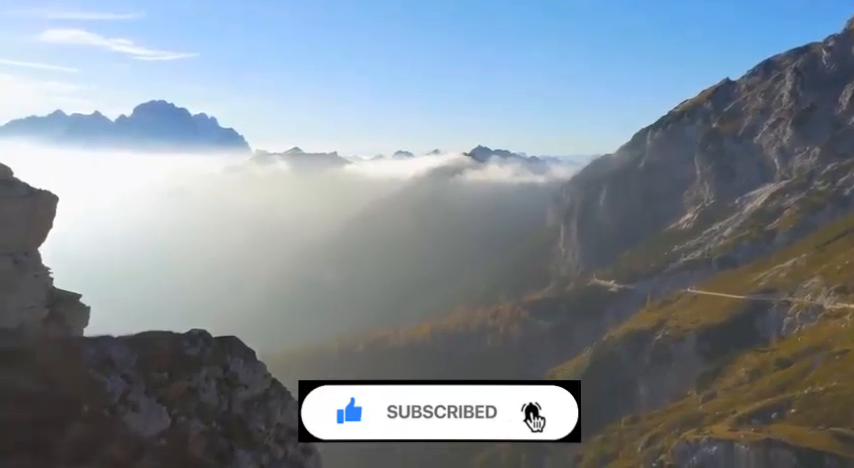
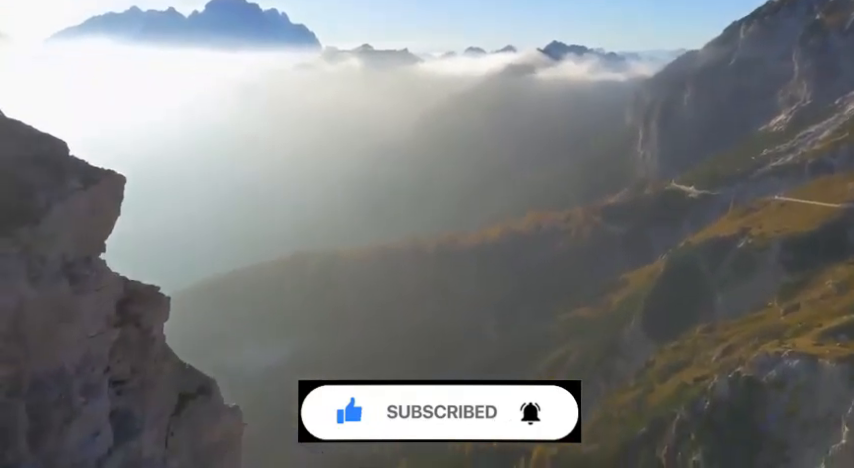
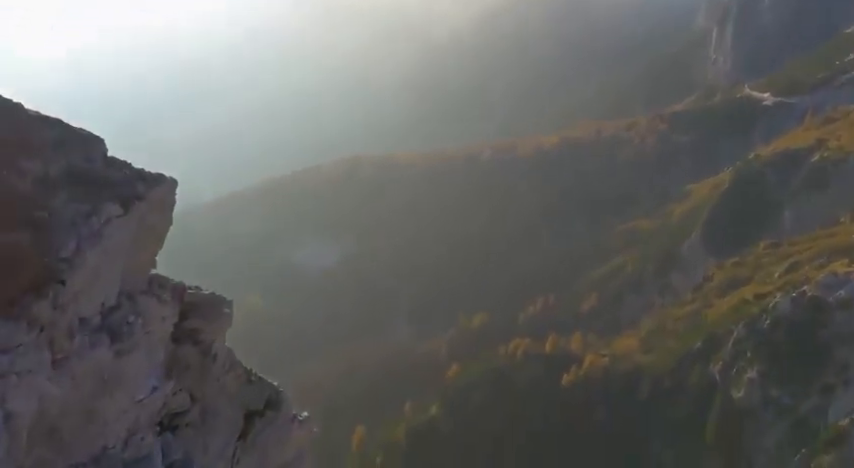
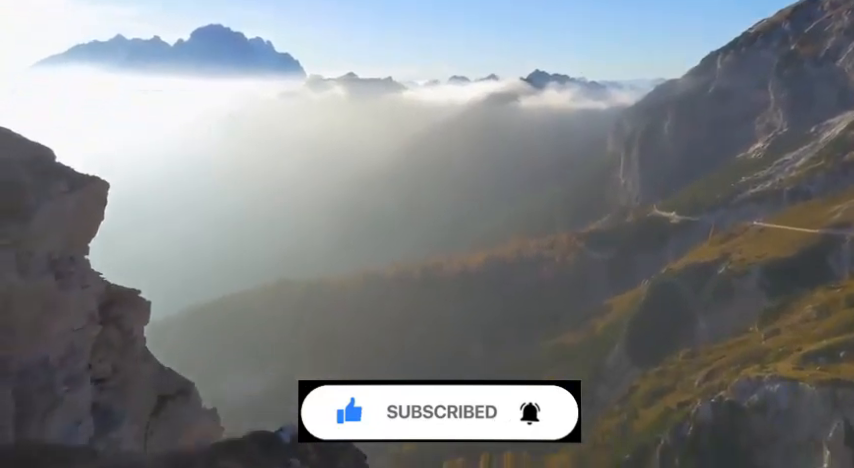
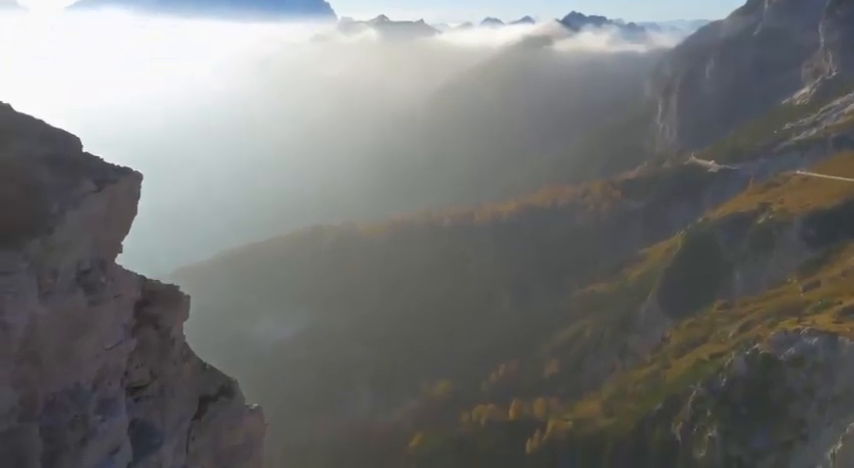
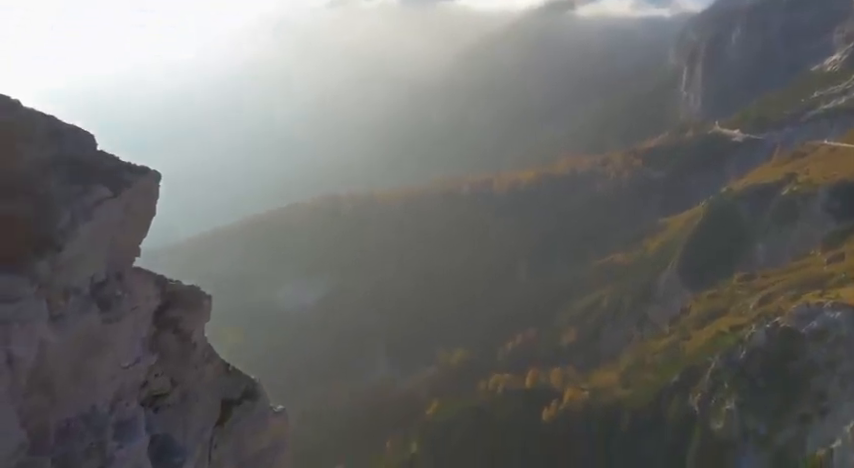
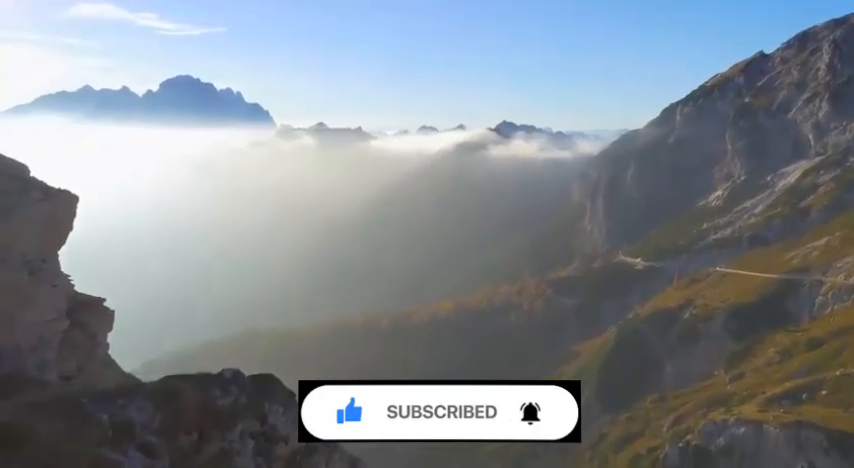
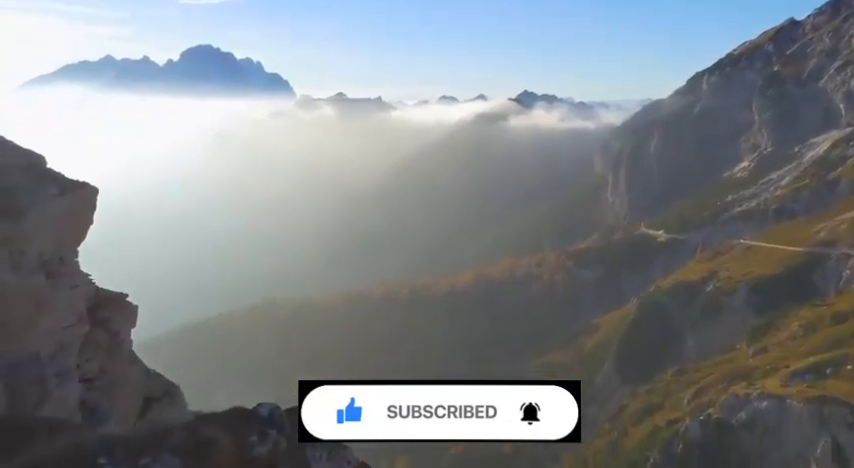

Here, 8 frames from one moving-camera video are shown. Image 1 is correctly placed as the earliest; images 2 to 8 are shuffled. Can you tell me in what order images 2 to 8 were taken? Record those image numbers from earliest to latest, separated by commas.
7, 8, 4, 2, 5, 6, 3
